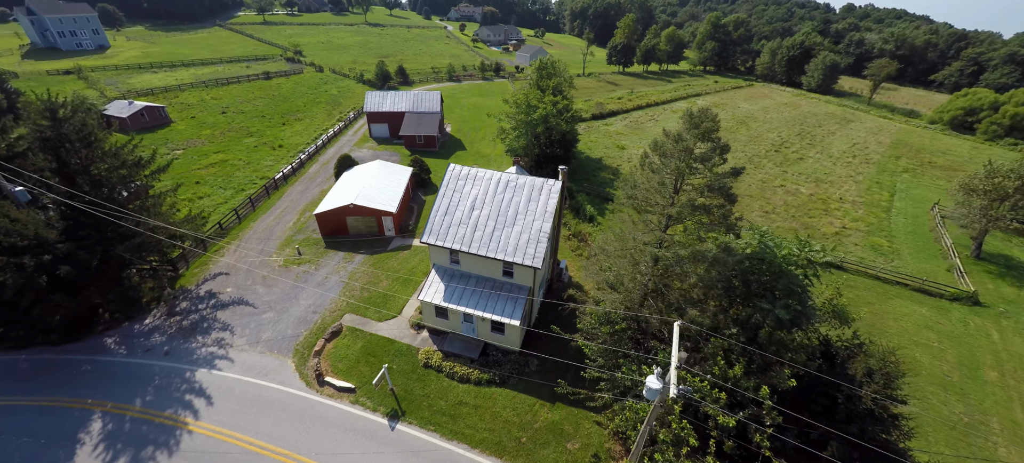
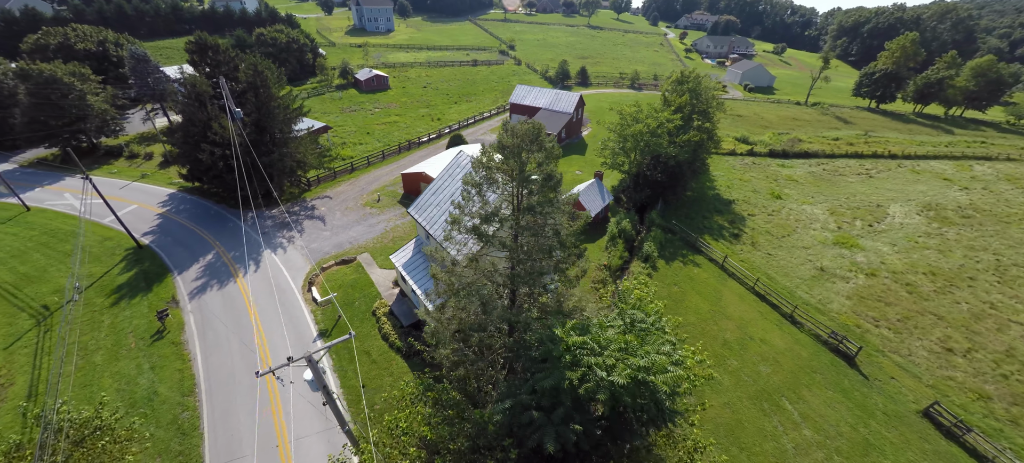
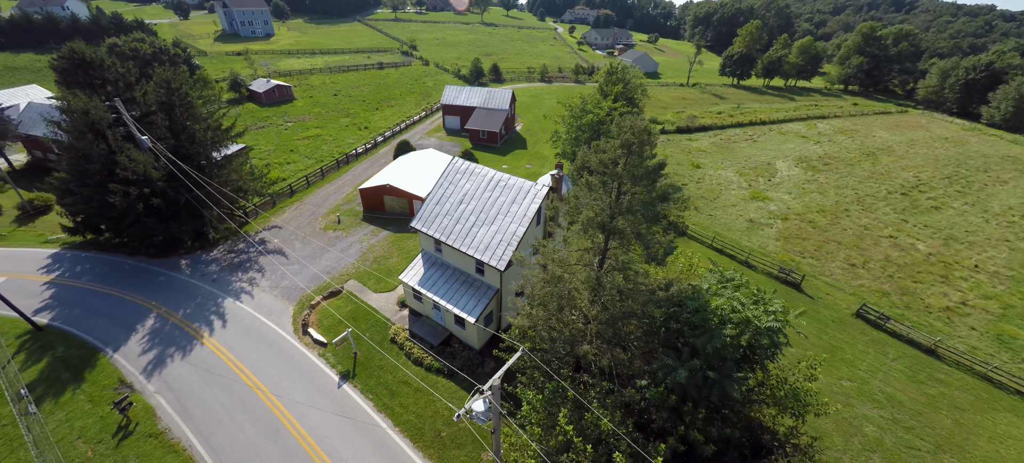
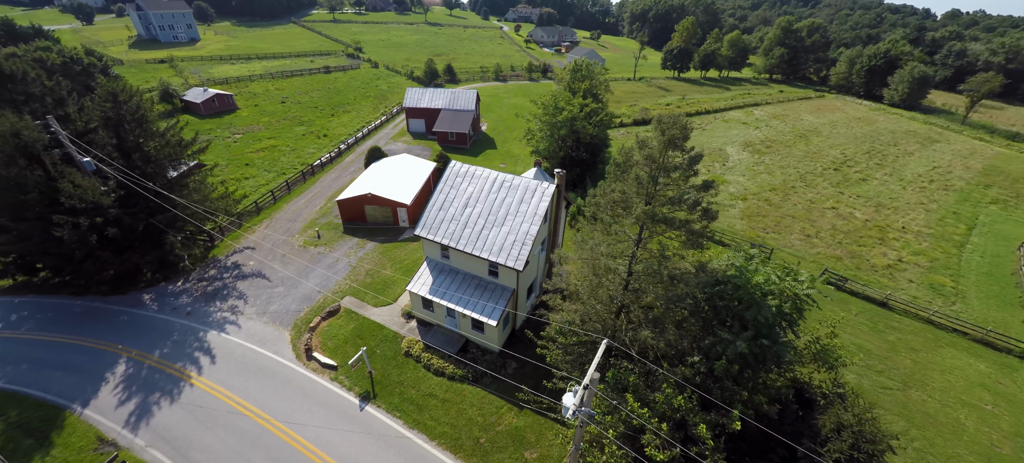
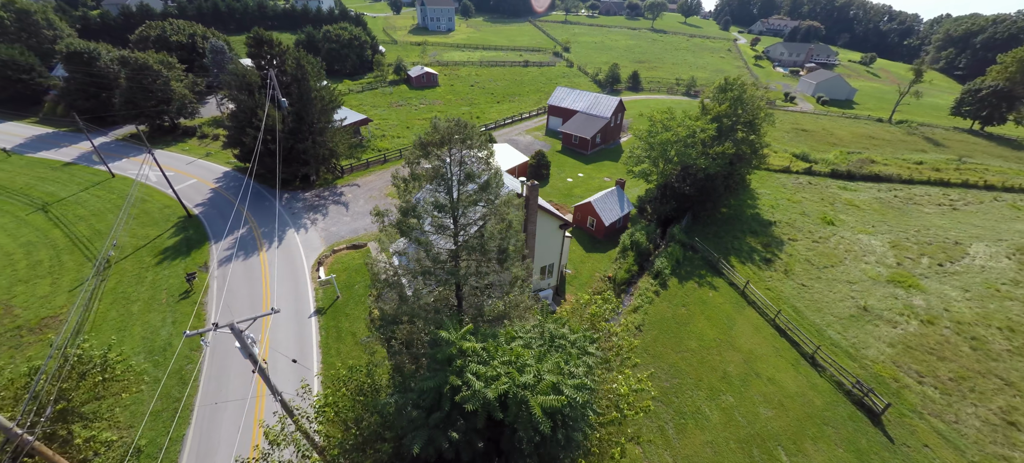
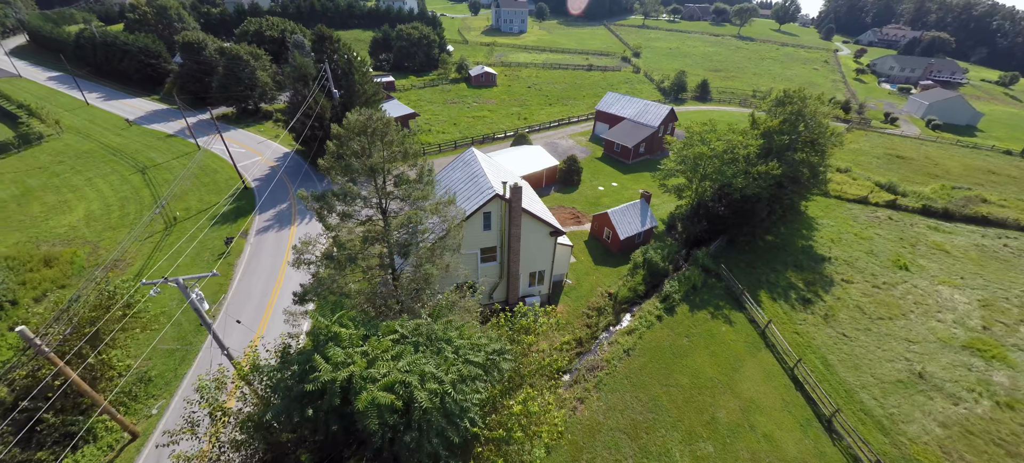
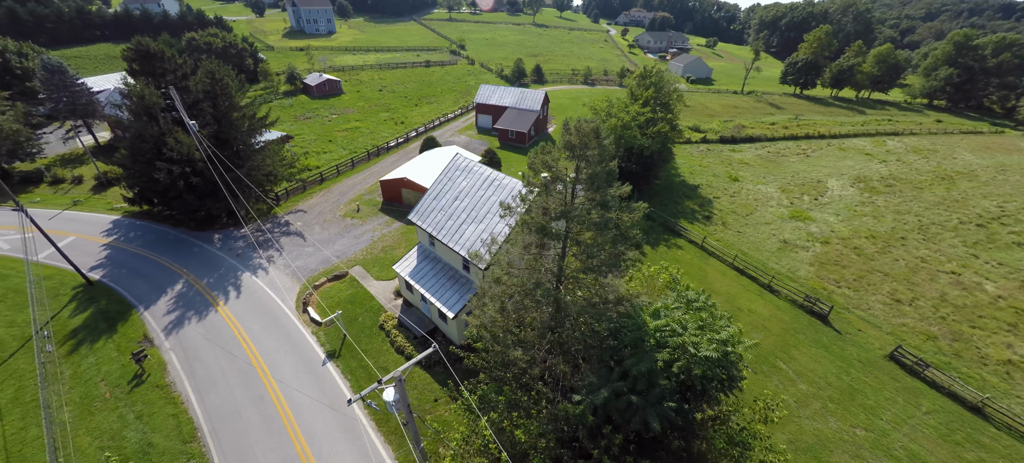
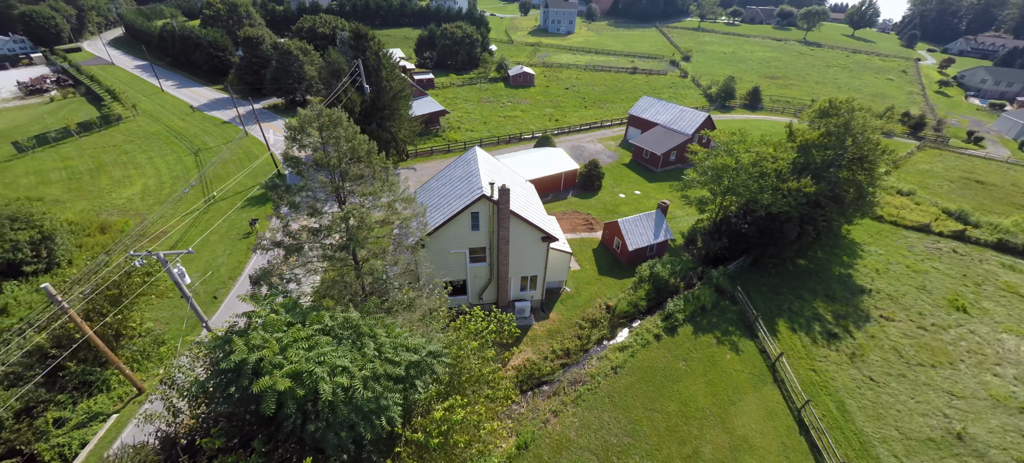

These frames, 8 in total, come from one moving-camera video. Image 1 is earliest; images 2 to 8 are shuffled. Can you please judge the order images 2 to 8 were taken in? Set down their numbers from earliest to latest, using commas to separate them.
4, 3, 7, 2, 5, 6, 8
